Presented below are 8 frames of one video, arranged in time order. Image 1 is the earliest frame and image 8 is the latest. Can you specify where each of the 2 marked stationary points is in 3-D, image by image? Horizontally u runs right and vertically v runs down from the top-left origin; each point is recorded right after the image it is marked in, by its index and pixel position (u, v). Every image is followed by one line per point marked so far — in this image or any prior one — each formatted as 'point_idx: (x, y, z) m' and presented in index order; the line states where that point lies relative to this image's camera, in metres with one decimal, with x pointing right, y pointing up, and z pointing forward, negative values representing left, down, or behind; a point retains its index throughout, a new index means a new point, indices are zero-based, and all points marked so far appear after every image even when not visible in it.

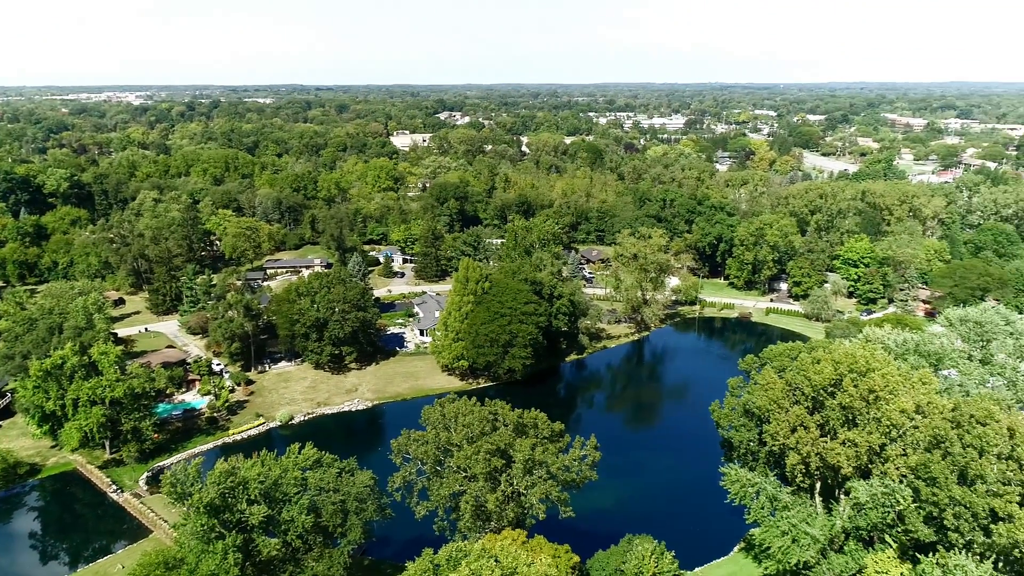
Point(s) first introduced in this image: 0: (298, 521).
0: (-5.0, -5.4, +17.0) m
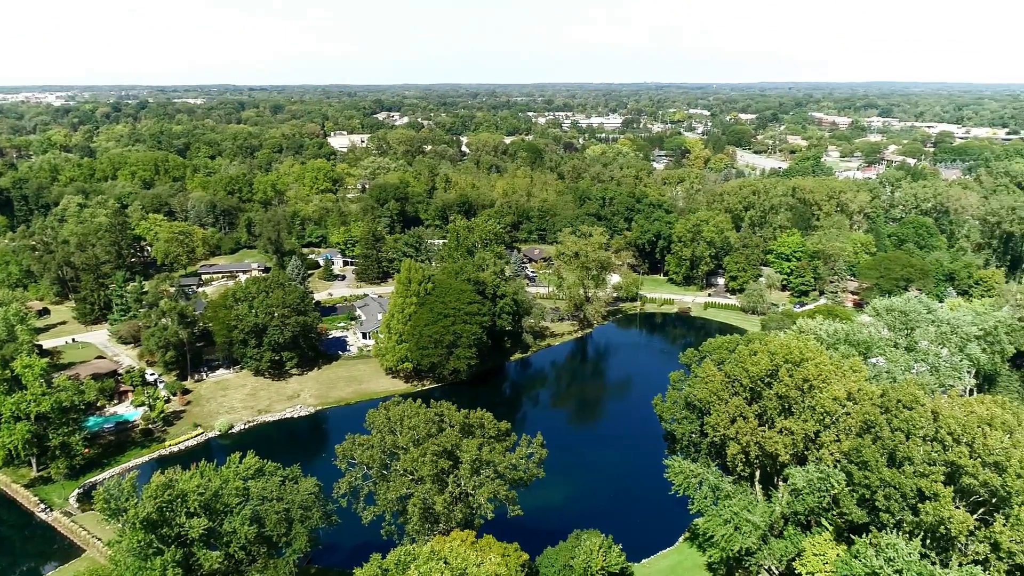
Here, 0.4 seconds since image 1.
0: (-6.1, -5.5, +16.6) m
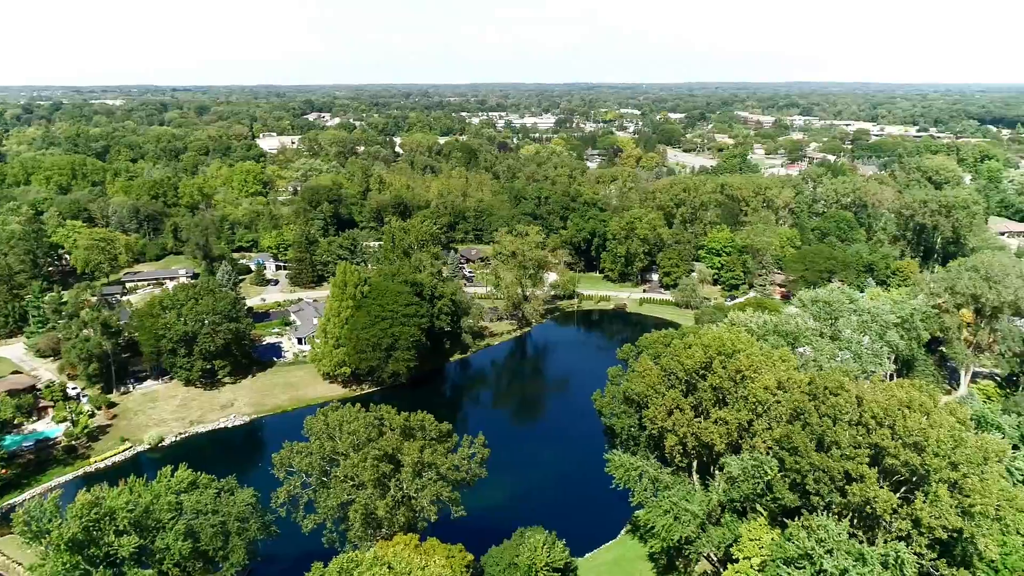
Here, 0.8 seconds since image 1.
0: (-7.4, -5.7, +16.0) m
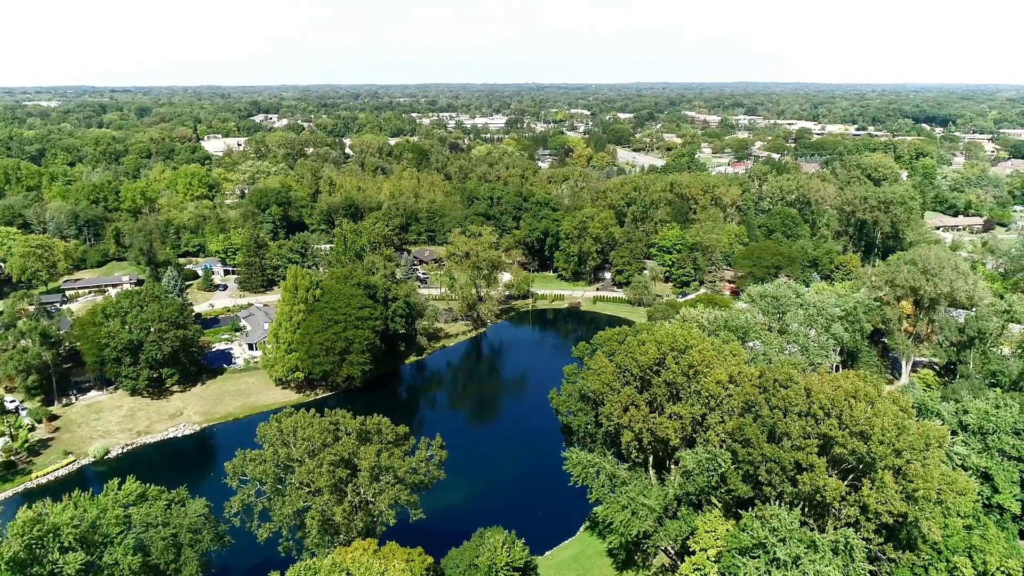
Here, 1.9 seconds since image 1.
0: (-8.2, -5.8, +15.5) m
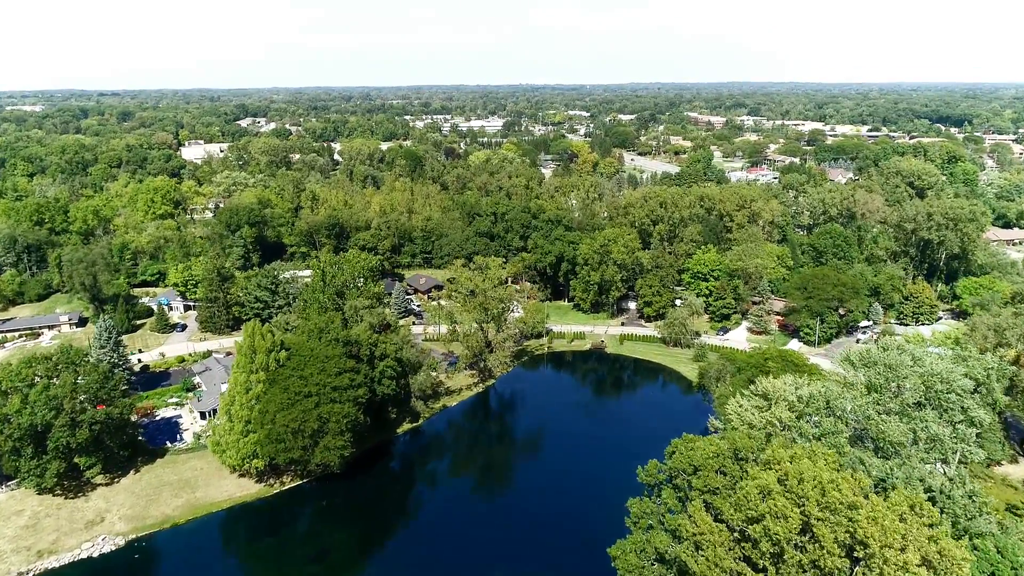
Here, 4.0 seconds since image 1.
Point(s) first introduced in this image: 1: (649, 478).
0: (-7.2, -8.0, +7.6) m
1: (+3.4, -4.3, +18.0) m
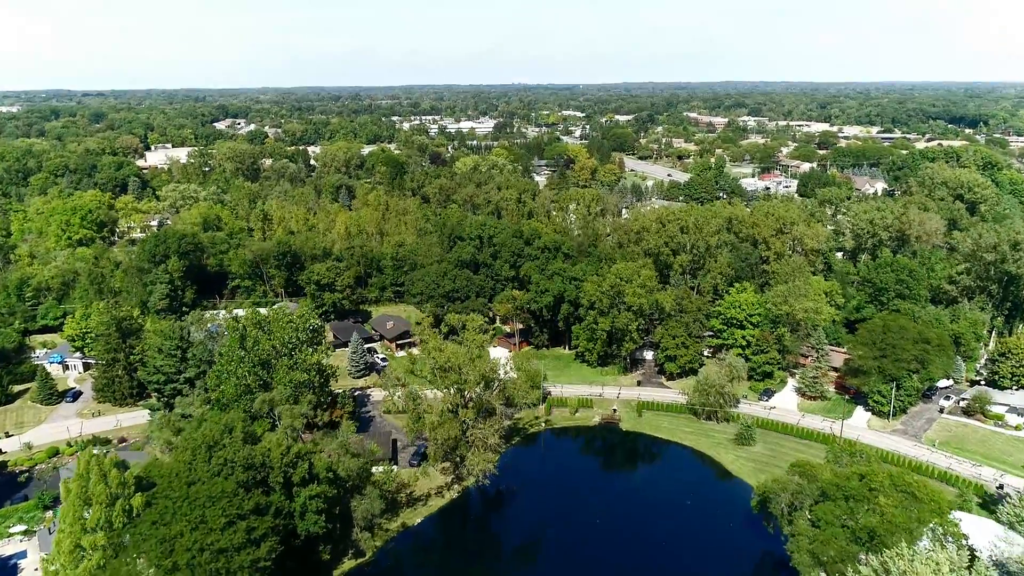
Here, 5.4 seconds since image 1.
0: (-7.5, -10.6, -2.0) m
1: (+3.1, -6.9, +8.5) m
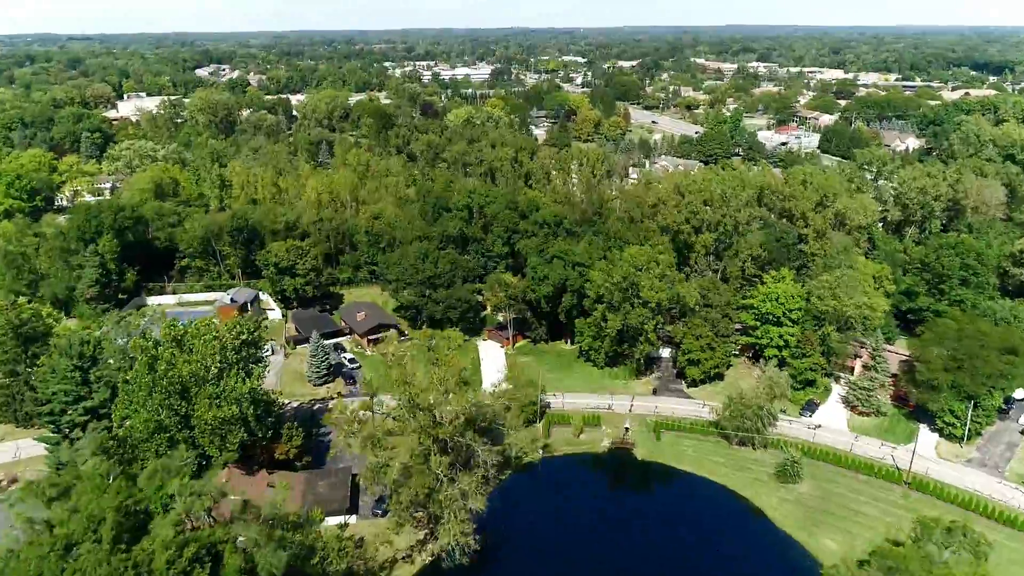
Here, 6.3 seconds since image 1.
0: (-7.8, -12.9, -7.5) m
1: (+2.7, -8.4, +2.8) m
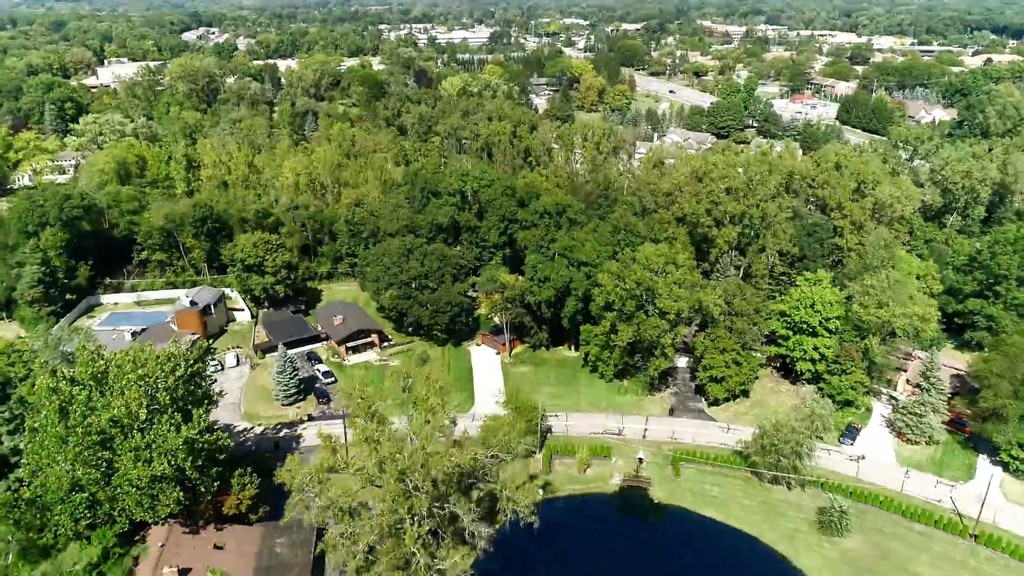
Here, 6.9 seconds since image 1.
0: (-7.9, -14.9, -10.9) m
1: (+2.6, -9.9, -0.9) m
